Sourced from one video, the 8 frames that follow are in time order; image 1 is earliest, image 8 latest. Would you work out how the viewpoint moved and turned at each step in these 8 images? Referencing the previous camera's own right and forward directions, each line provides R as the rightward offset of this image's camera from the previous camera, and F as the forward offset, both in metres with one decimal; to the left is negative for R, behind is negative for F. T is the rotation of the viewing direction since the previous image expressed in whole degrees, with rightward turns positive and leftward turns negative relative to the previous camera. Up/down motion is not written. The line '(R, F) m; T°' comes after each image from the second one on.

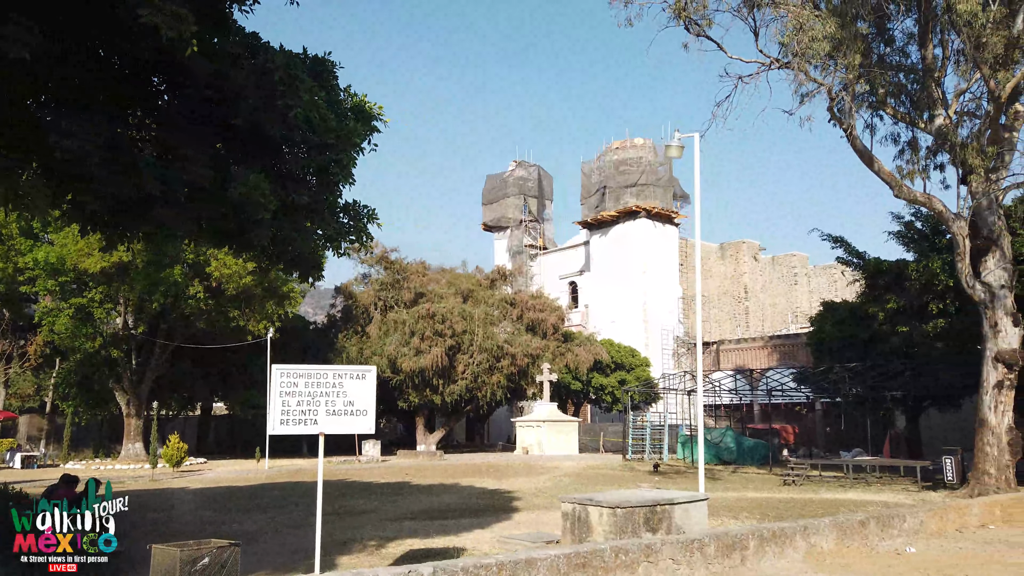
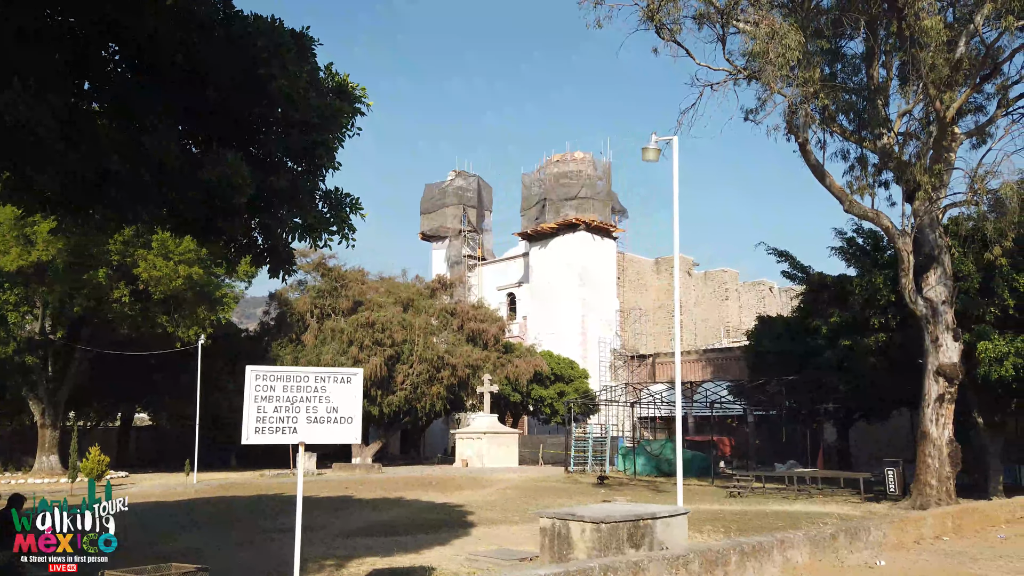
(-0.5, +0.5) m; +5°
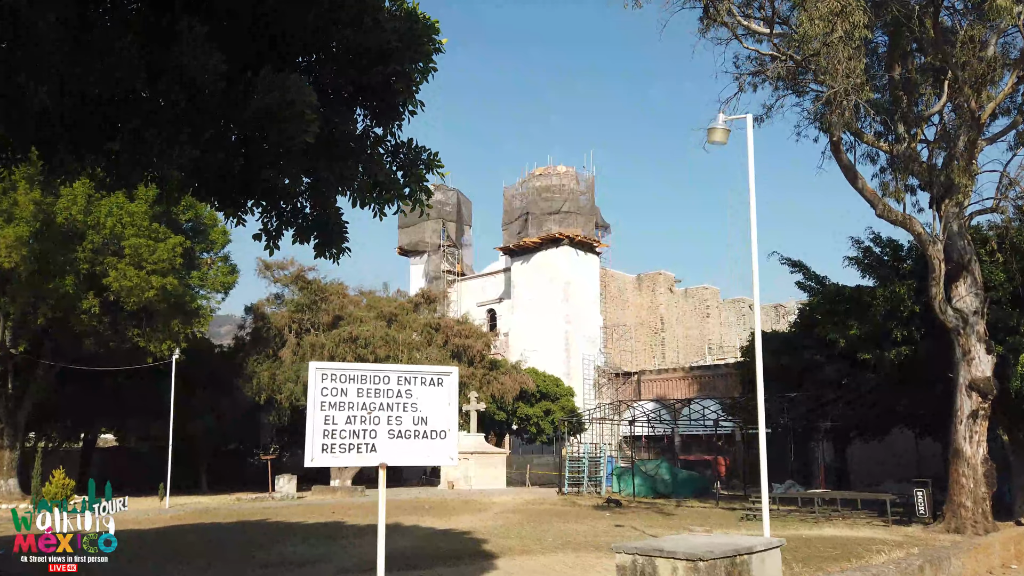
(-0.9, +1.3) m; +2°
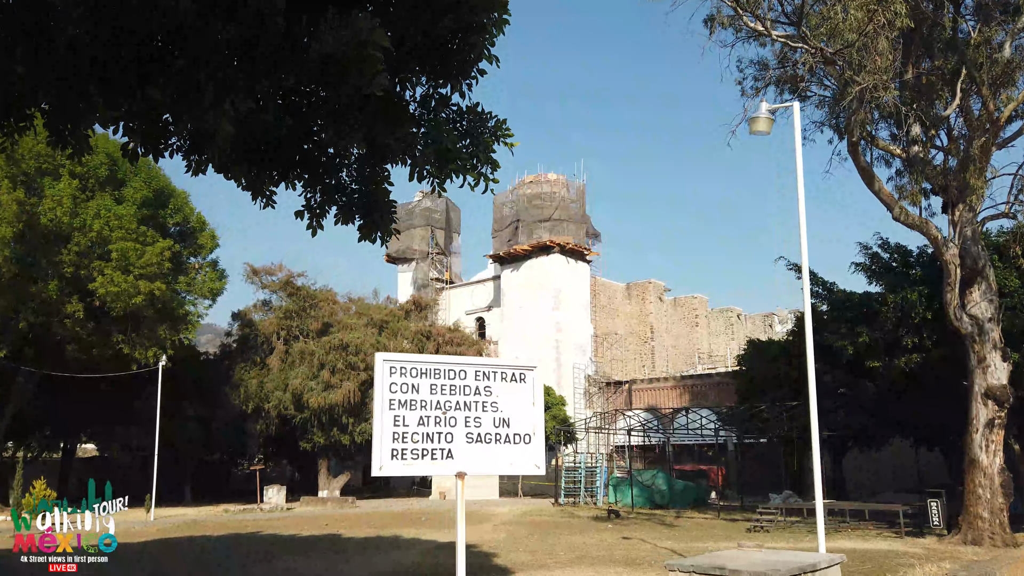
(-0.5, +0.6) m; +1°
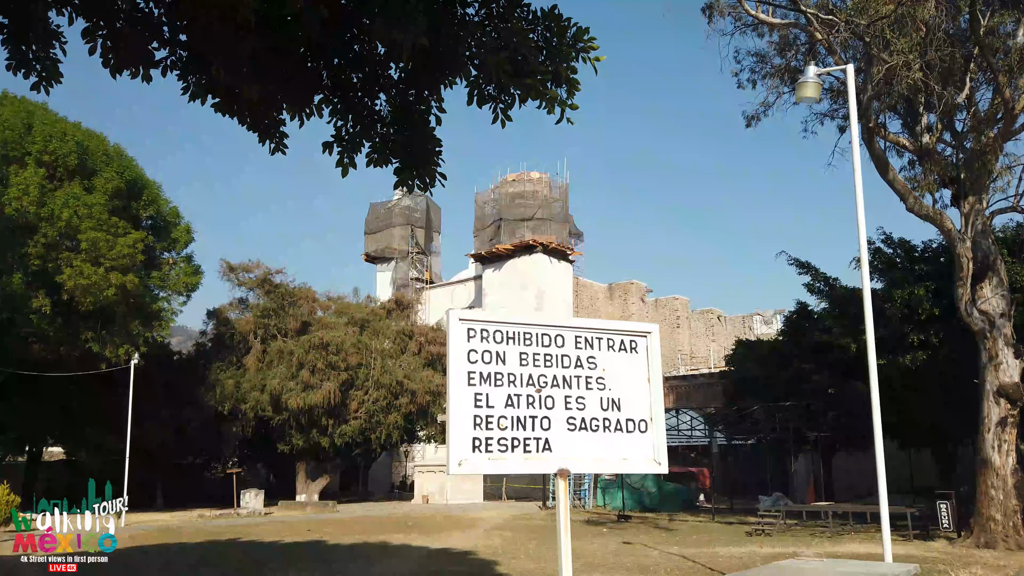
(-0.5, +0.8) m; +2°
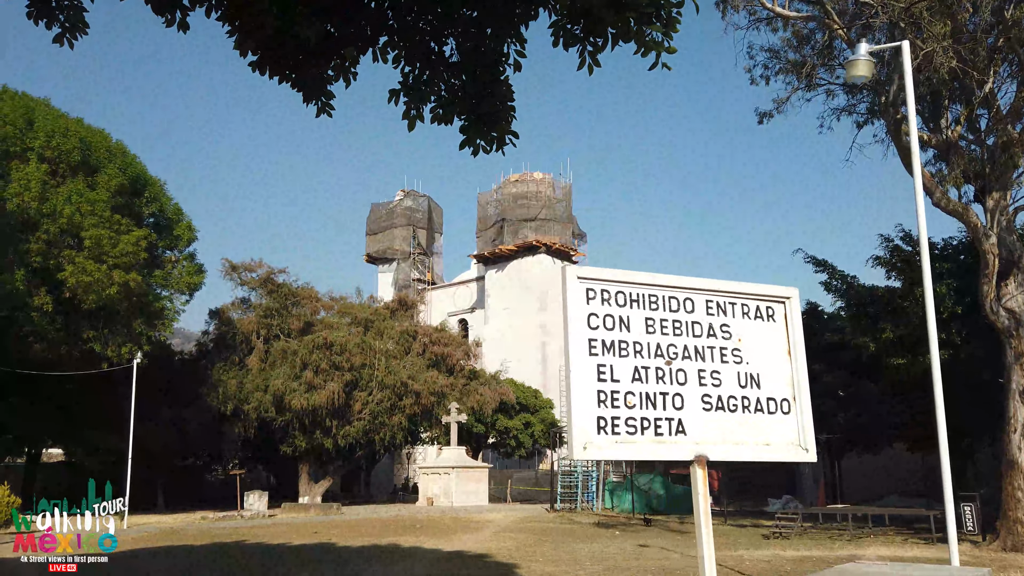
(-0.4, +0.4) m; 0°
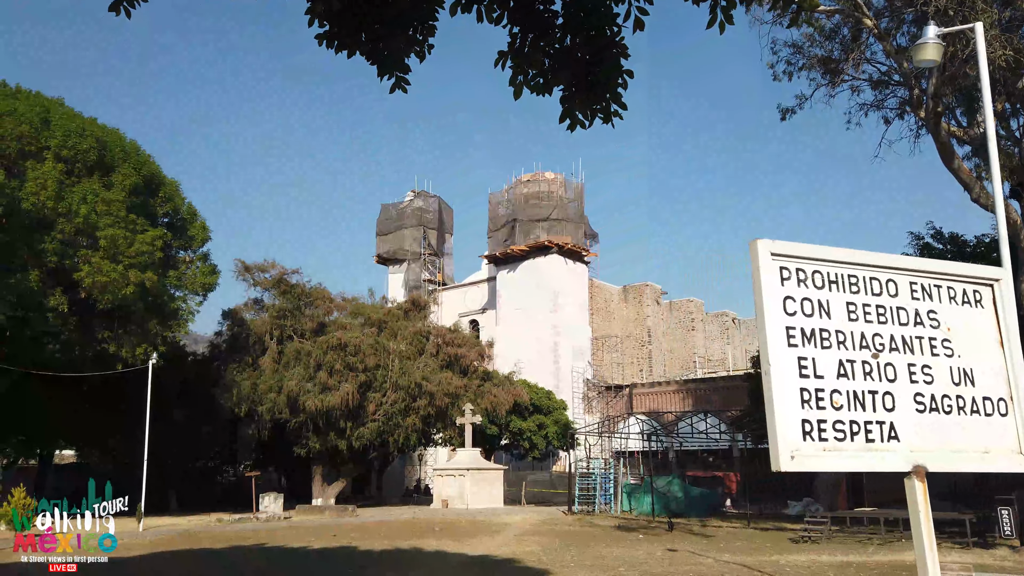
(-0.4, +0.3) m; 0°
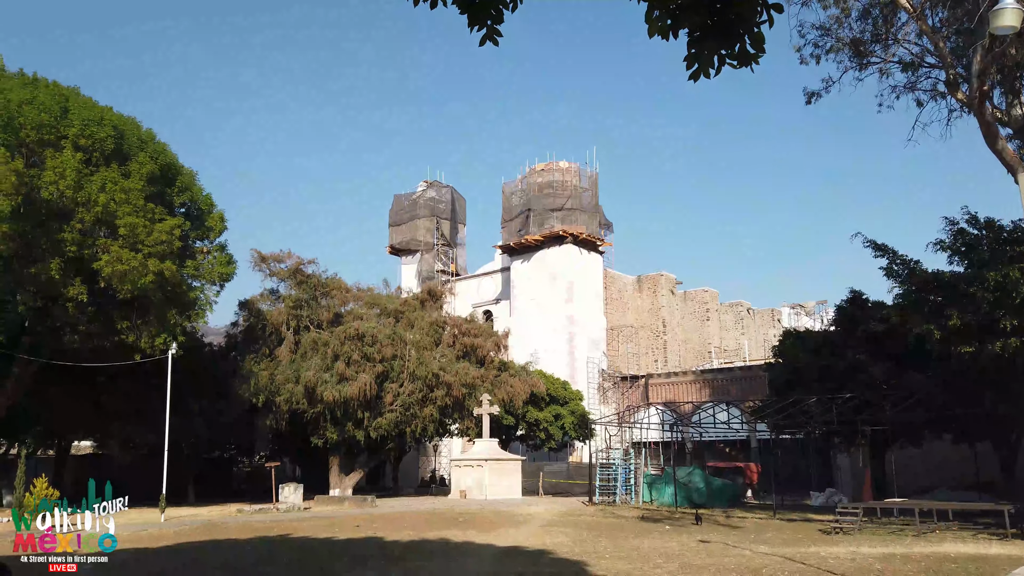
(-0.4, +0.3) m; -1°
